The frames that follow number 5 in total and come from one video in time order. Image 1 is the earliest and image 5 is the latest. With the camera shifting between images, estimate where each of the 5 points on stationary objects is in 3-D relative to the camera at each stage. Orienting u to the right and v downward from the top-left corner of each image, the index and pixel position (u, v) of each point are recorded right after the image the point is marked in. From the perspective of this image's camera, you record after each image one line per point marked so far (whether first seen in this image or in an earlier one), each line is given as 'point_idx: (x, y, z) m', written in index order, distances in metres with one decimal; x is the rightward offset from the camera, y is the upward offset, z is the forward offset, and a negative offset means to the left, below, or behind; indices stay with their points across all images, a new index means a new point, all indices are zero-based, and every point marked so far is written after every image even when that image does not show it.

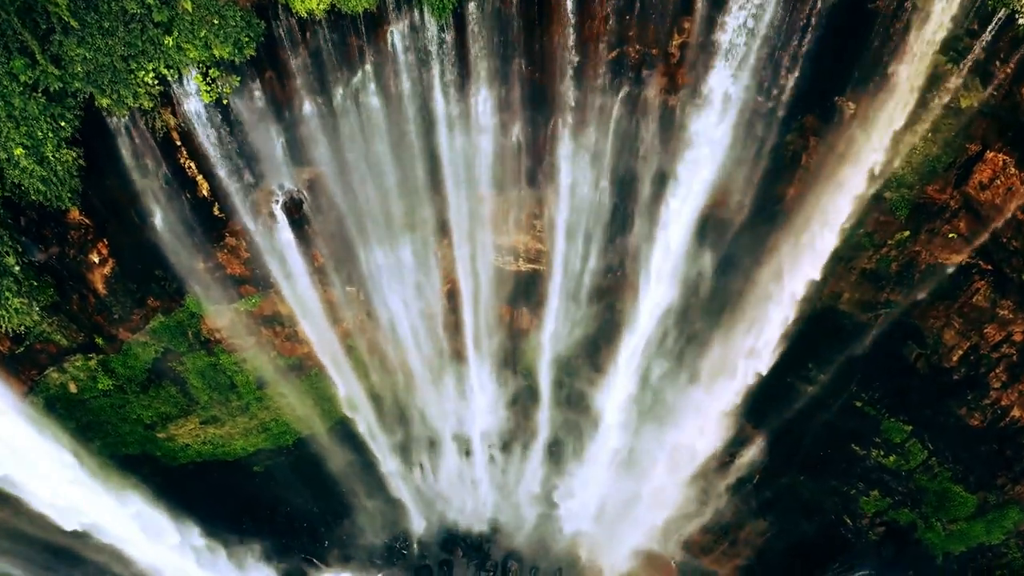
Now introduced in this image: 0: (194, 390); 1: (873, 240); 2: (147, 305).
0: (-5.9, -1.9, +12.7) m
1: (+6.0, +0.8, +11.3) m
2: (-6.1, -0.2, +11.3) m
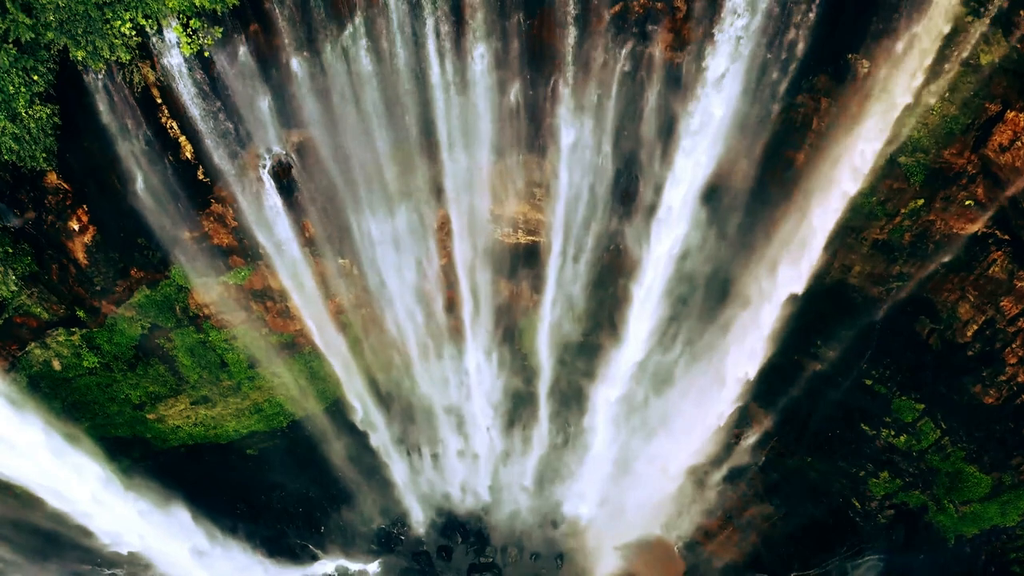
0: (-6.0, -1.5, +12.3) m
1: (+6.0, +1.3, +10.8) m
2: (-6.2, +0.2, +10.9) m
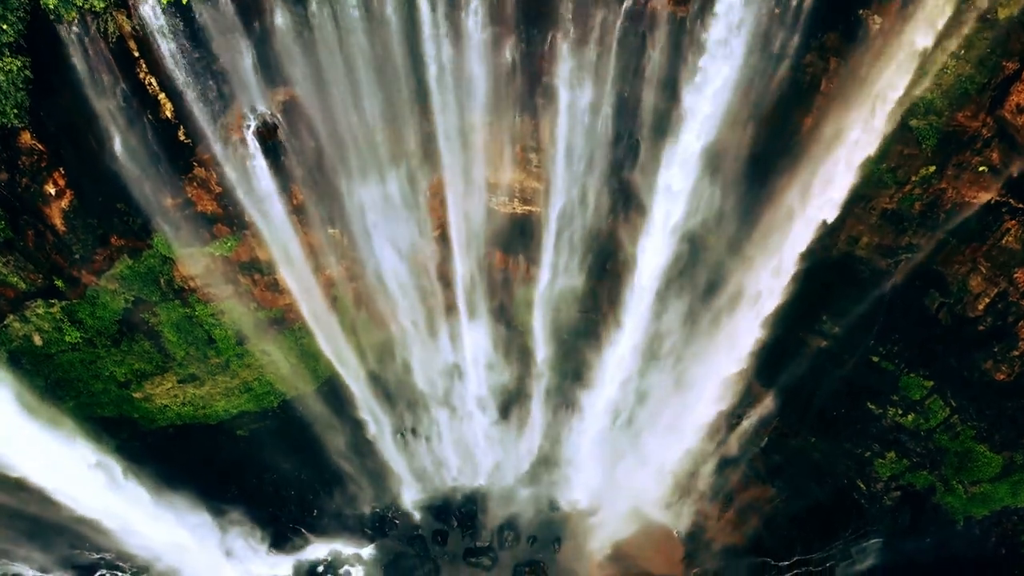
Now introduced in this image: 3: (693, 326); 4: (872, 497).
0: (-6.0, -1.0, +11.9) m
1: (+5.9, +1.7, +10.5) m
2: (-6.2, +0.7, +10.5) m
3: (+3.5, -0.8, +13.2) m
4: (+7.0, -4.1, +13.3) m
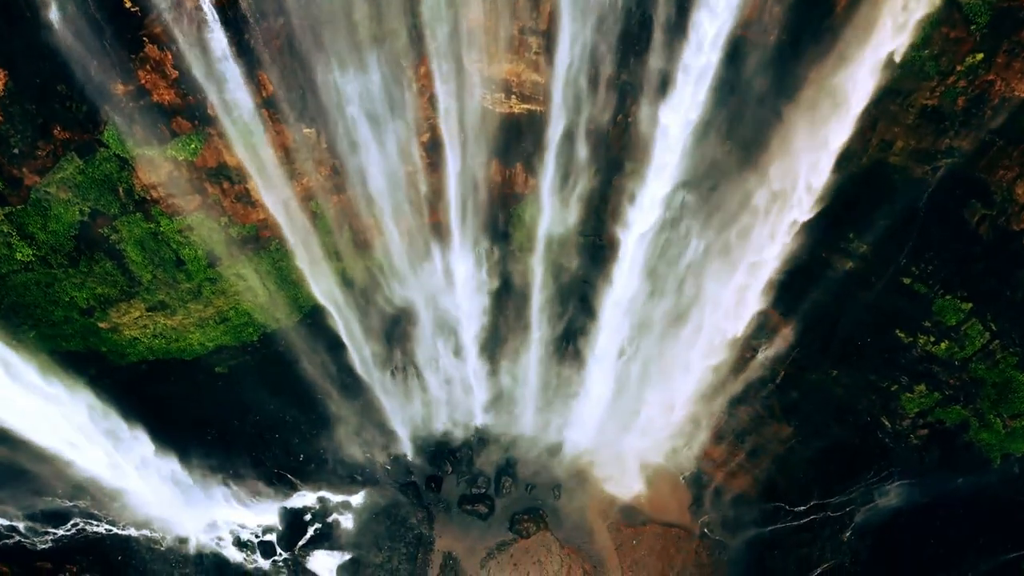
0: (-6.1, +0.4, +10.9) m
1: (+5.8, +3.1, +9.3) m
2: (-6.3, +2.0, +9.4) m
3: (+3.5, +0.7, +12.1) m
4: (+7.0, -2.6, +12.3) m
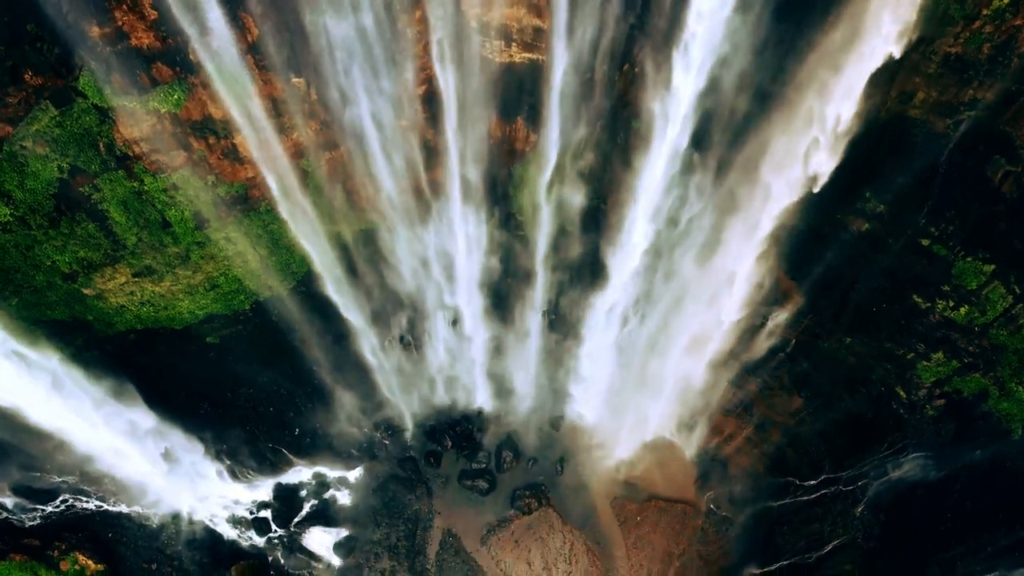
0: (-6.1, +0.9, +10.4) m
1: (+5.8, +3.6, +8.8) m
2: (-6.3, +2.6, +8.9) m
3: (+3.5, +1.3, +11.7) m
4: (+7.0, -2.0, +11.8) m
